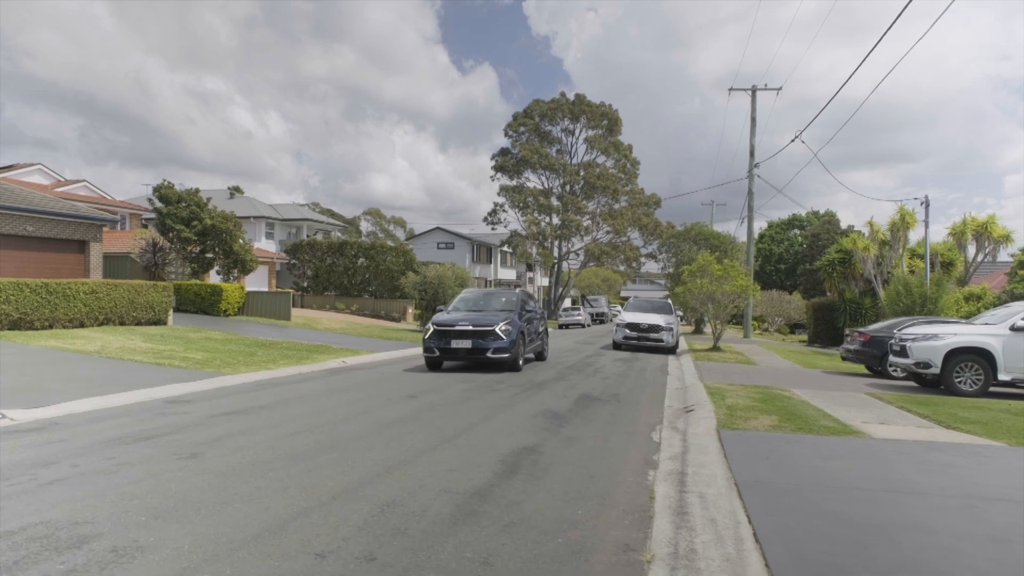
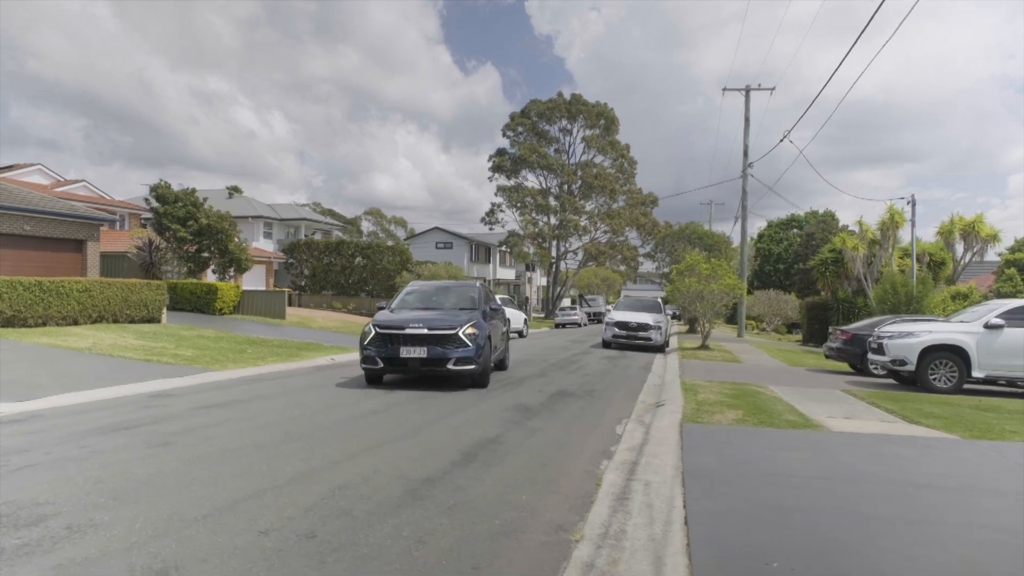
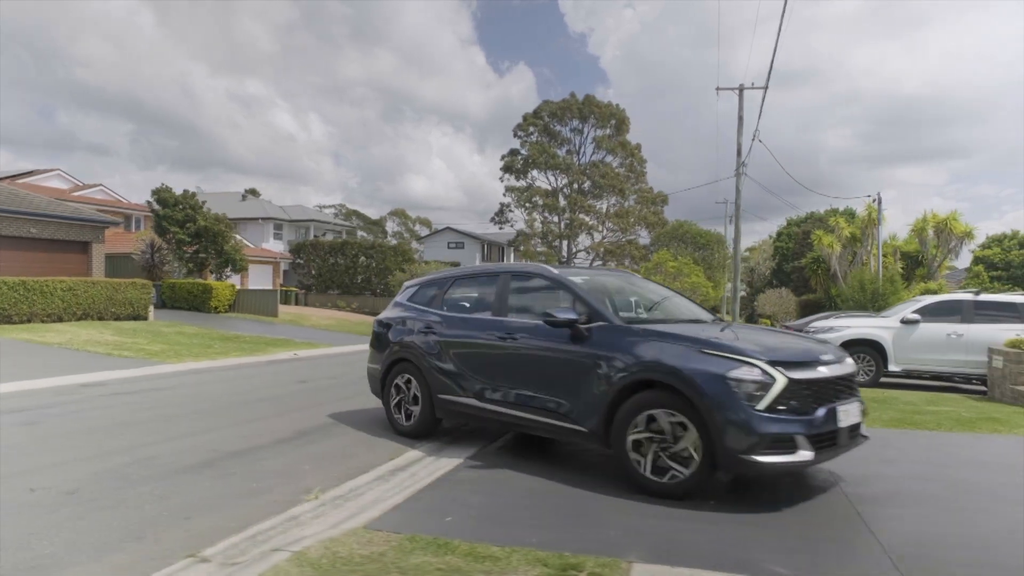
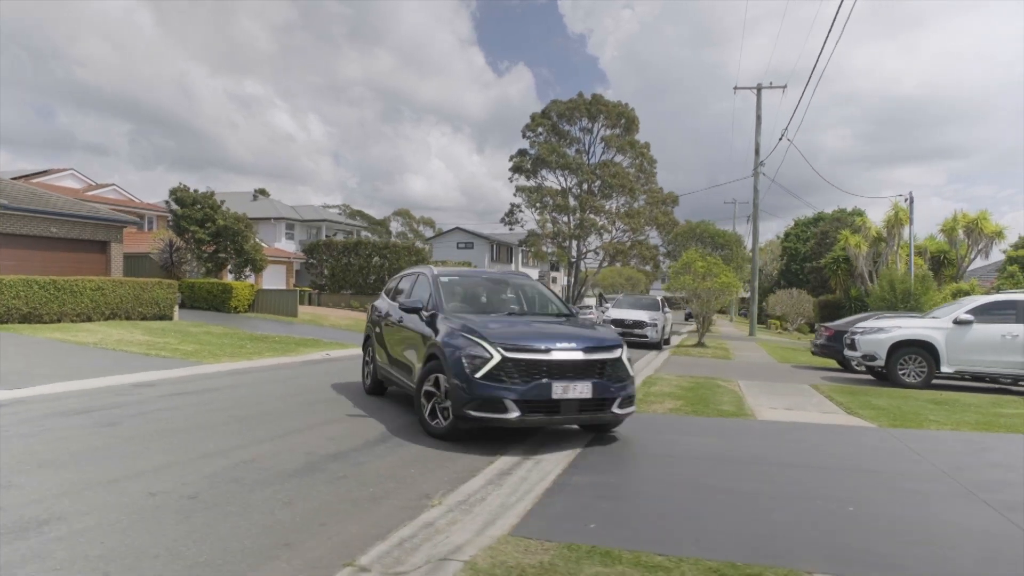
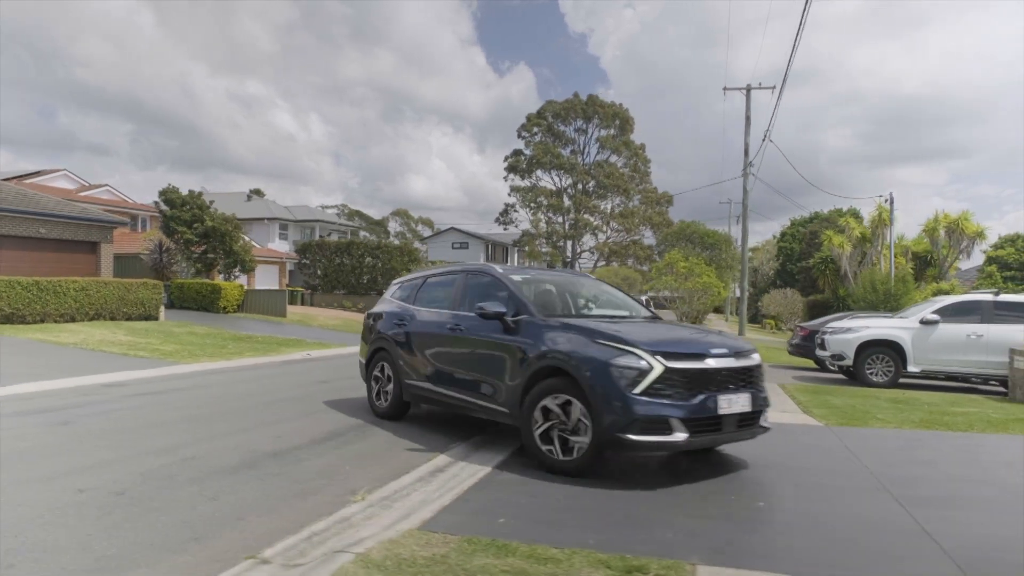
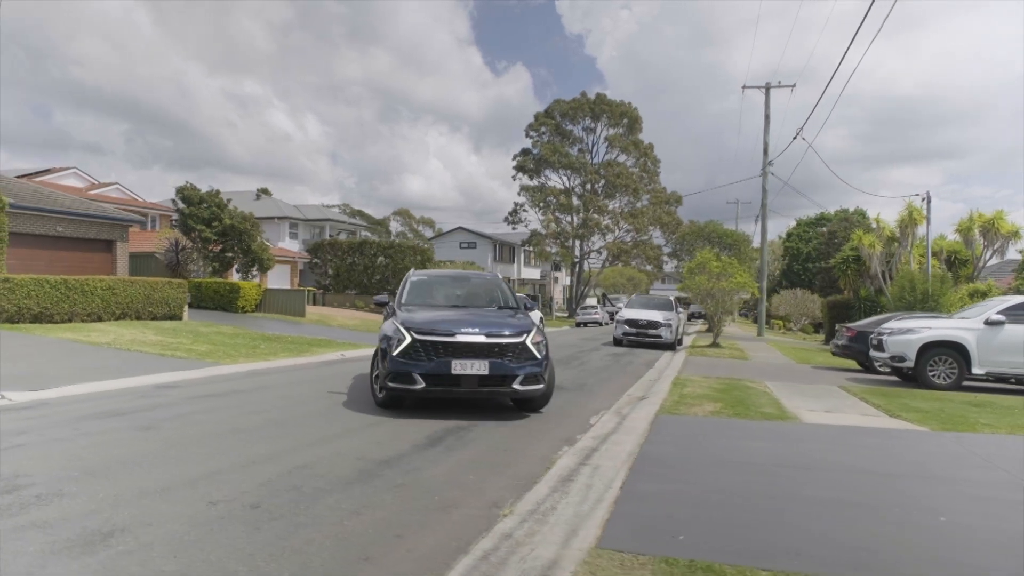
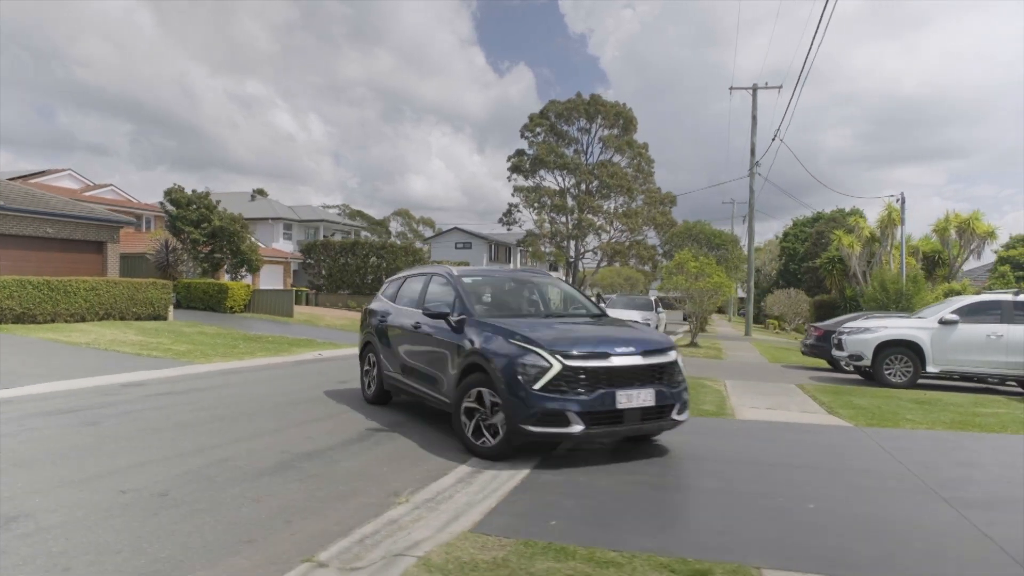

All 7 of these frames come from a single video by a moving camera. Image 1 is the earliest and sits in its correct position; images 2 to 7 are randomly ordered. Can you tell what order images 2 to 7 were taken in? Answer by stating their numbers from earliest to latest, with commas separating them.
2, 6, 4, 7, 5, 3
